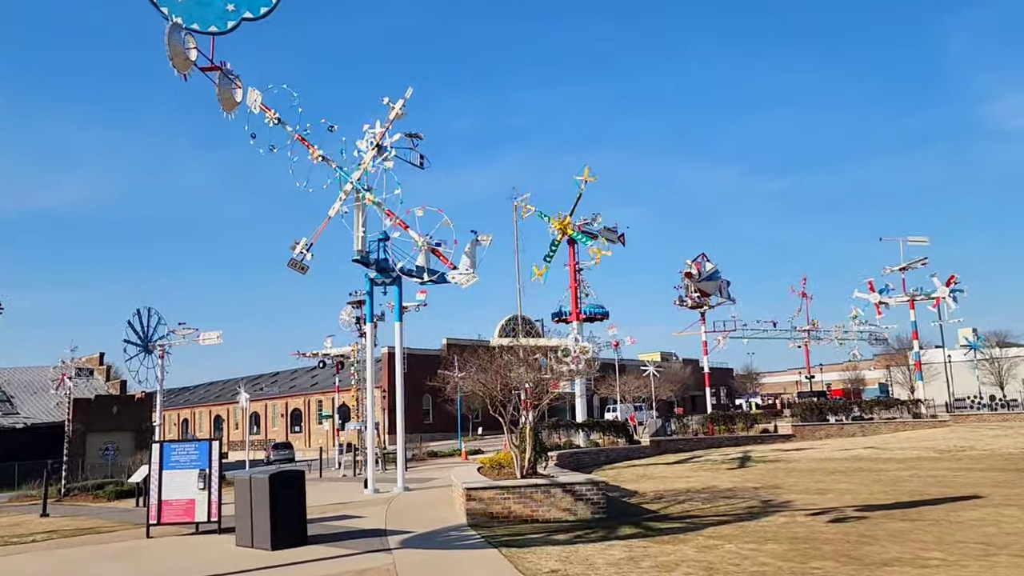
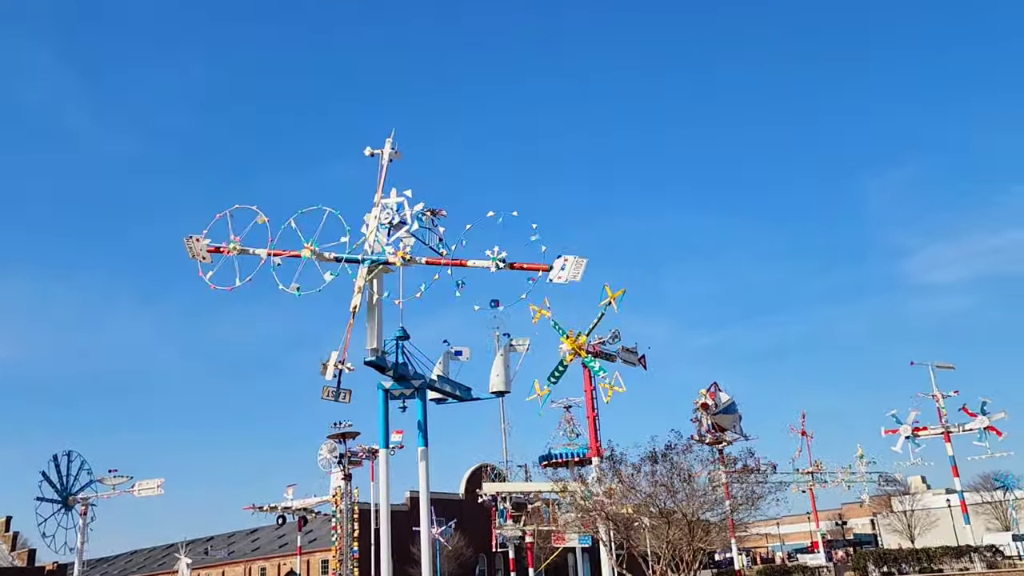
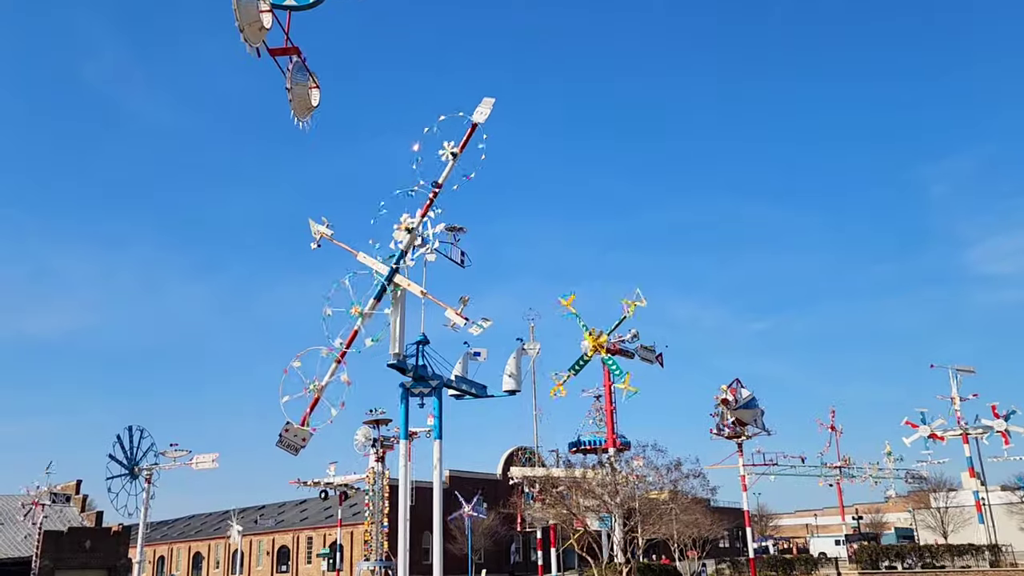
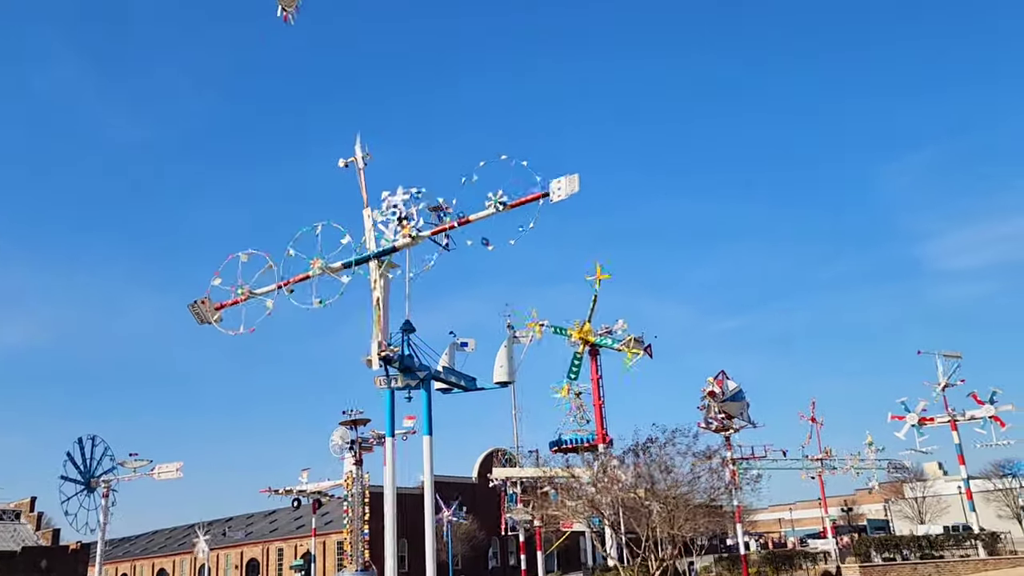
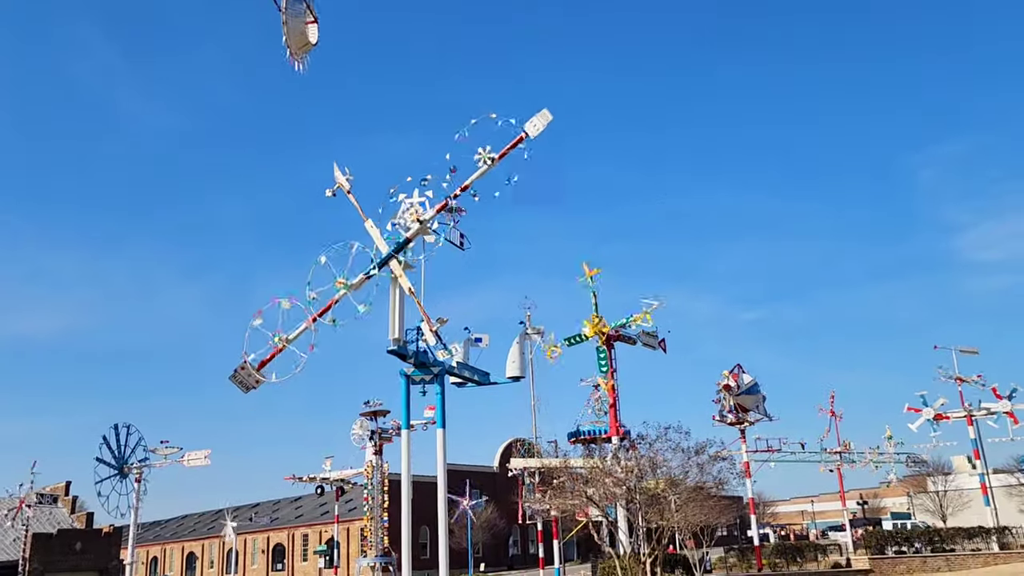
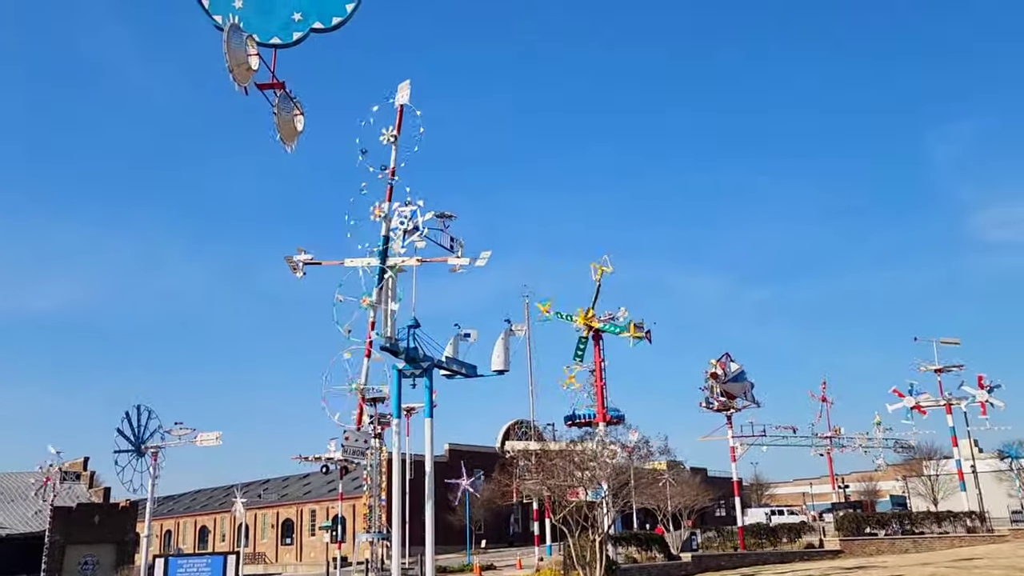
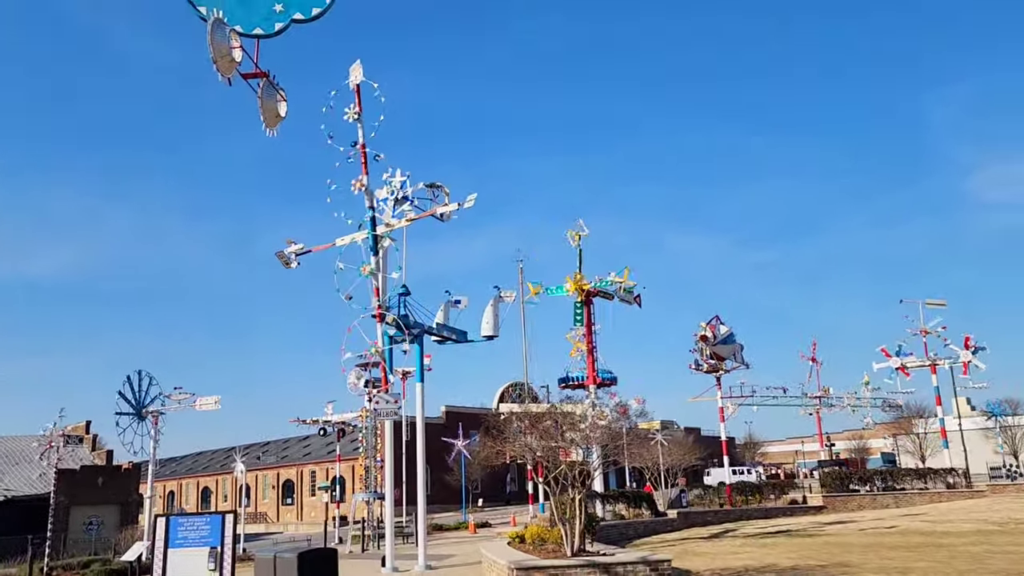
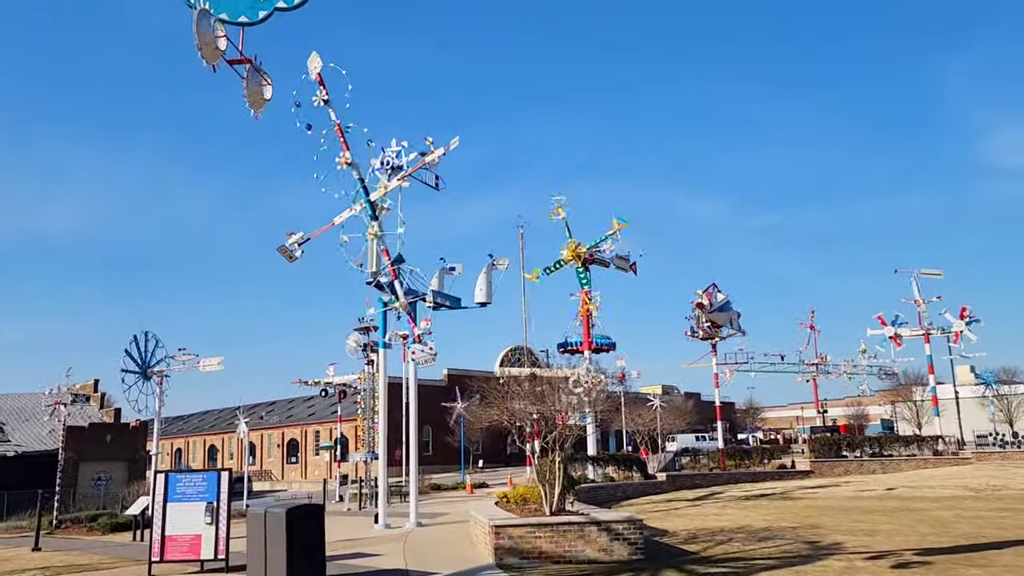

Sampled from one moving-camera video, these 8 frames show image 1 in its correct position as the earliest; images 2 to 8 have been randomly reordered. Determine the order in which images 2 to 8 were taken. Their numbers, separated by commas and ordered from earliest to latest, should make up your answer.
8, 7, 6, 3, 5, 4, 2
